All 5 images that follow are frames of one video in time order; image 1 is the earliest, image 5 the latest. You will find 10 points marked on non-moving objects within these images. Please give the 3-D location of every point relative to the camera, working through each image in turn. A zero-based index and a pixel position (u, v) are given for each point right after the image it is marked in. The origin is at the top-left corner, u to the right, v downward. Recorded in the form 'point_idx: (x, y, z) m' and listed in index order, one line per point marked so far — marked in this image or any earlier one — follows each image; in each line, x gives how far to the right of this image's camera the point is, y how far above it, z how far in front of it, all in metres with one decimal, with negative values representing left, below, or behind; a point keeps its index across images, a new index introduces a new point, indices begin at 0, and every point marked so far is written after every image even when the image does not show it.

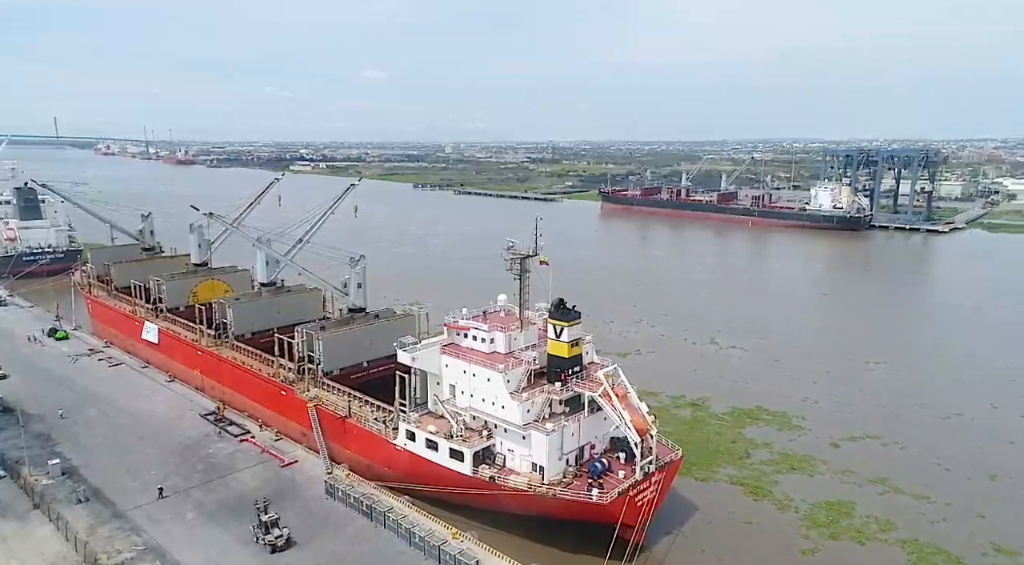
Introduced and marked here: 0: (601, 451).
0: (+2.0, -3.9, +17.2) m
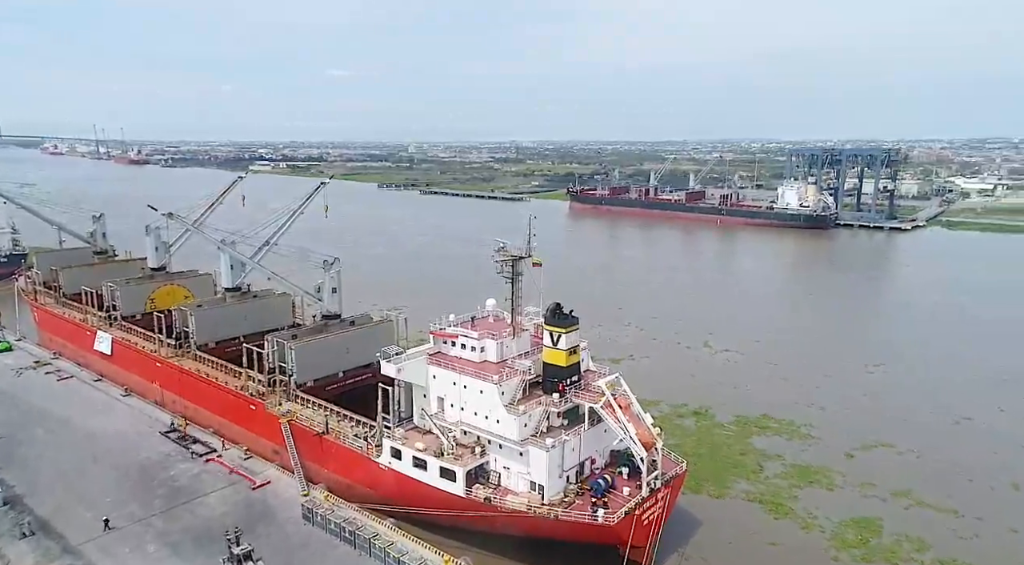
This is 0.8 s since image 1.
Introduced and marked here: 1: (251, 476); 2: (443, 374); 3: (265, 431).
0: (+1.9, -4.0, +16.0) m
1: (-6.6, -4.9, +18.6) m
2: (-1.5, -2.0, +16.3) m
3: (-6.7, -4.0, +19.9) m
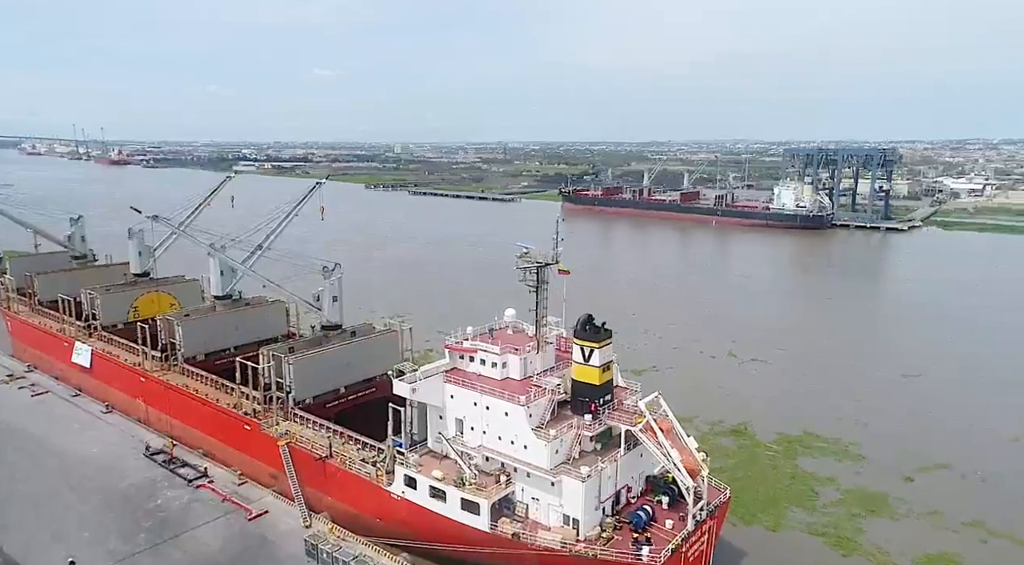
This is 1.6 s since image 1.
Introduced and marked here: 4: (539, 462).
0: (+2.5, -4.2, +14.5) m
1: (-6.1, -5.1, +16.9) m
2: (-1.0, -2.2, +14.7) m
3: (-6.2, -4.2, +18.2) m
4: (+0.5, -3.3, +13.6) m
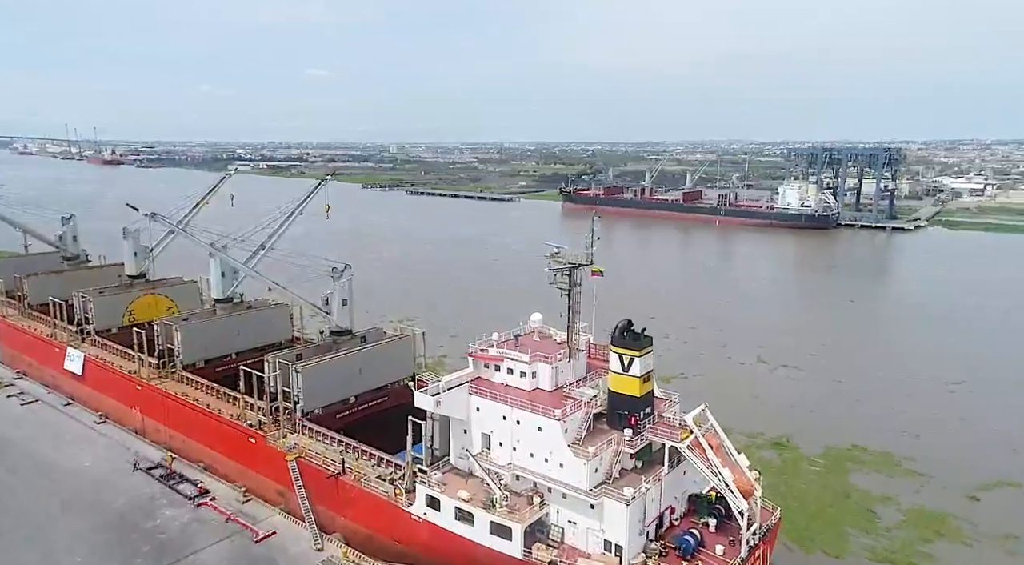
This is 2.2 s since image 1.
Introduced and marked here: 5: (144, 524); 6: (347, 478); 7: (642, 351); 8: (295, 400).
0: (+3.0, -4.2, +13.3) m
1: (-5.5, -5.1, +15.6) m
2: (-0.4, -2.3, +13.5) m
3: (-5.6, -4.3, +17.0) m
4: (+1.1, -3.4, +12.4) m
5: (-7.9, -5.1, +15.8) m
6: (-3.4, -4.0, +15.1) m
7: (+2.3, -1.2, +12.9) m
8: (-5.1, -2.8, +17.3) m
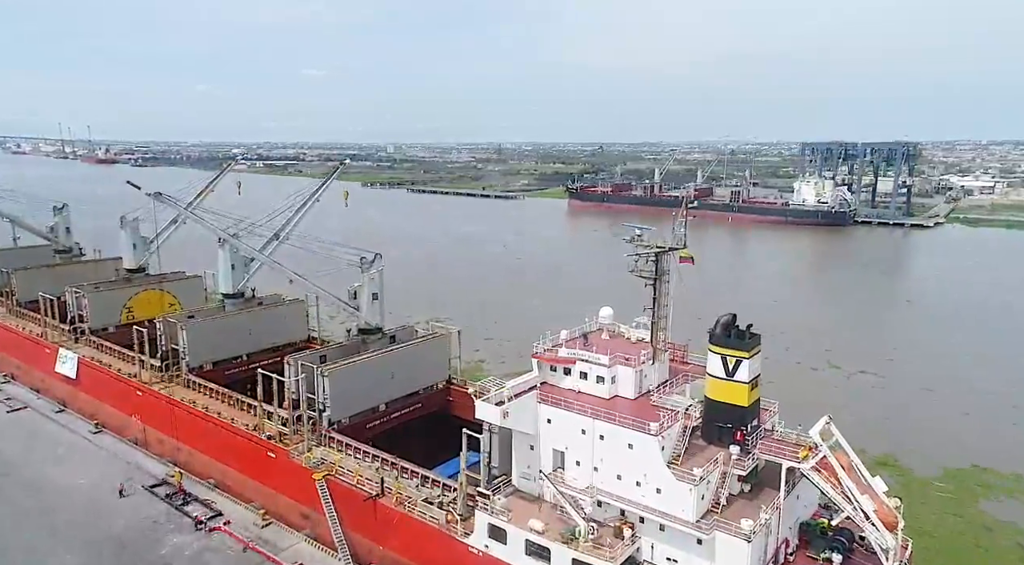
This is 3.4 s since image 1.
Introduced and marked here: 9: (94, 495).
0: (+4.3, -4.0, +11.1) m
1: (-4.3, -5.0, +13.4) m
2: (+0.8, -2.1, +11.3) m
3: (-4.4, -4.1, +14.7) m
4: (+2.3, -3.2, +10.2) m
5: (-6.7, -5.0, +13.5) m
6: (-2.2, -3.8, +12.9) m
7: (+3.5, -1.0, +10.7) m
8: (-3.9, -2.6, +15.1) m
9: (-9.0, -4.5, +15.8) m
